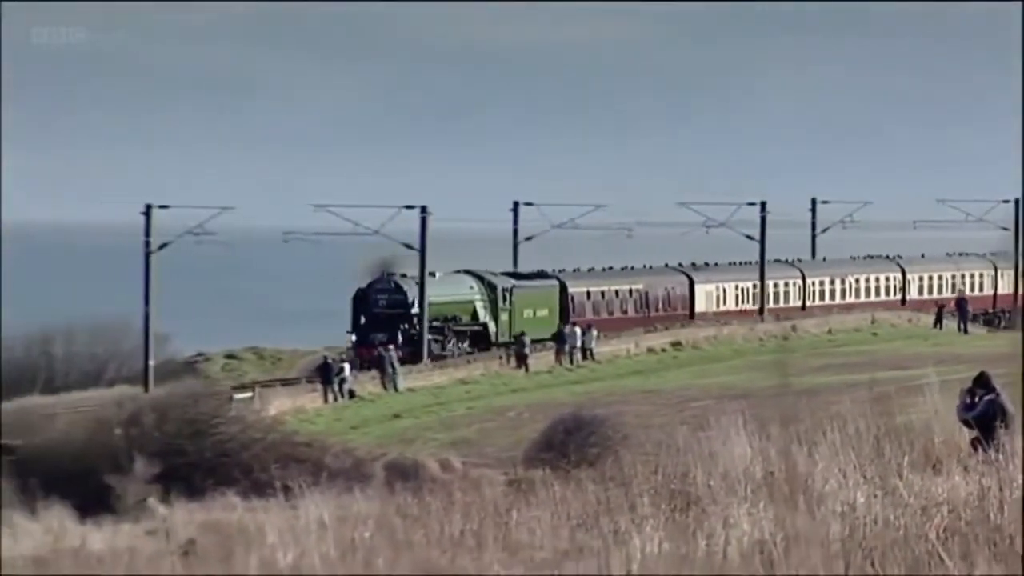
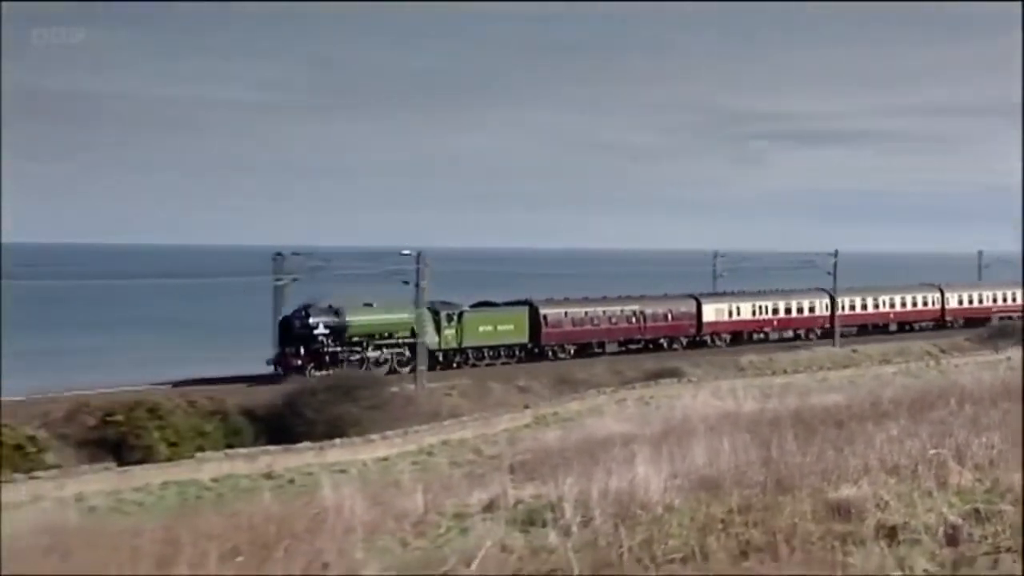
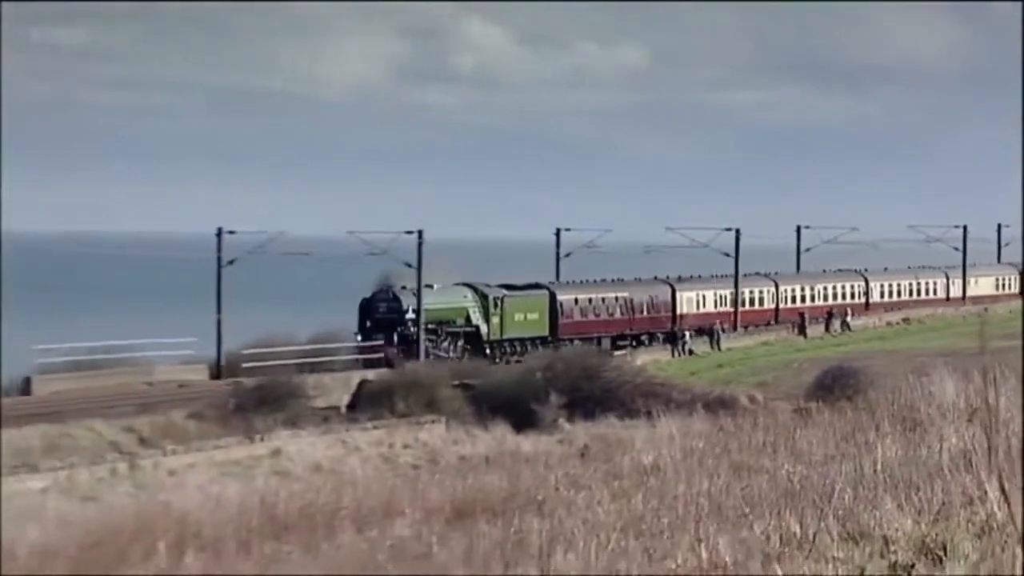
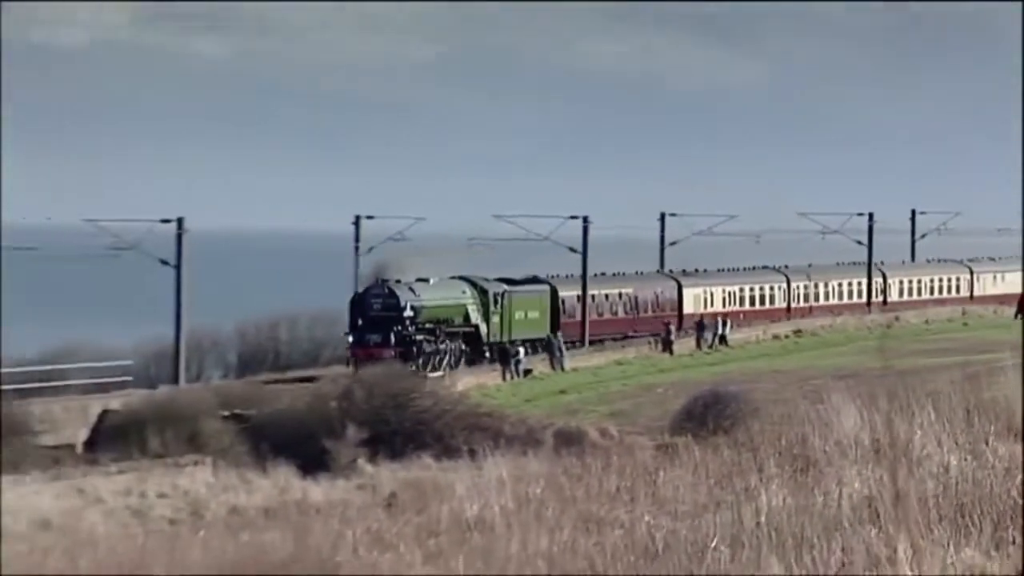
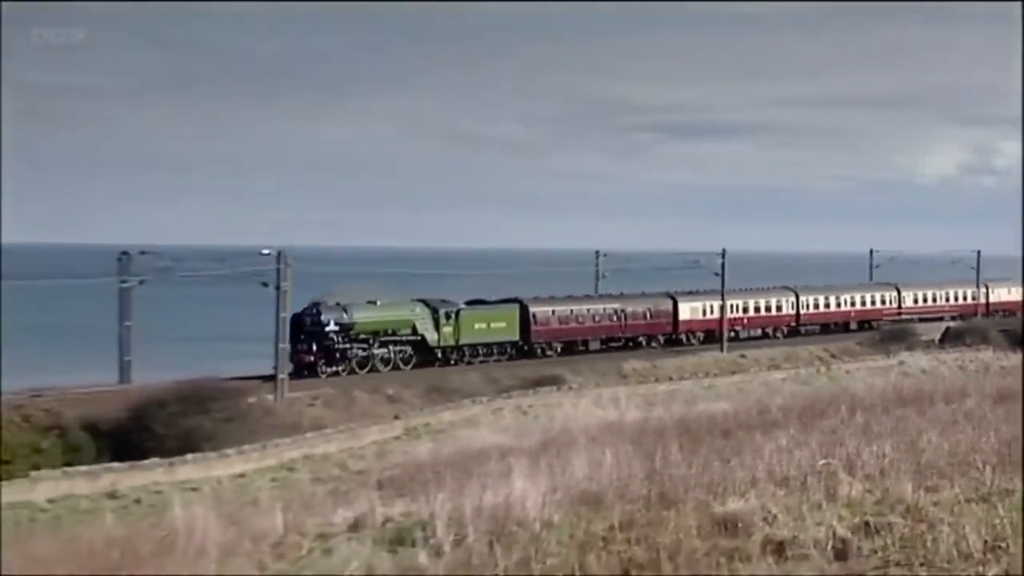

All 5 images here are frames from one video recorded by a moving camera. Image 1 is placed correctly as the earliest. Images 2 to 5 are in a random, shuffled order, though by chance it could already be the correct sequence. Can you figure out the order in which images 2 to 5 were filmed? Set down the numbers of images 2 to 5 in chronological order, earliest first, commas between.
4, 3, 5, 2
